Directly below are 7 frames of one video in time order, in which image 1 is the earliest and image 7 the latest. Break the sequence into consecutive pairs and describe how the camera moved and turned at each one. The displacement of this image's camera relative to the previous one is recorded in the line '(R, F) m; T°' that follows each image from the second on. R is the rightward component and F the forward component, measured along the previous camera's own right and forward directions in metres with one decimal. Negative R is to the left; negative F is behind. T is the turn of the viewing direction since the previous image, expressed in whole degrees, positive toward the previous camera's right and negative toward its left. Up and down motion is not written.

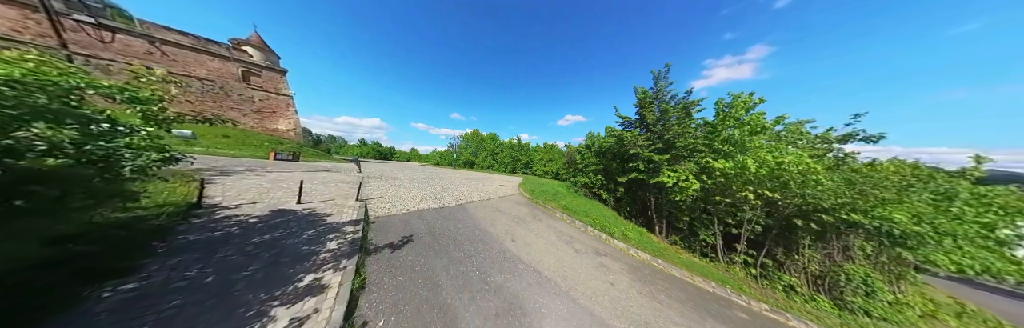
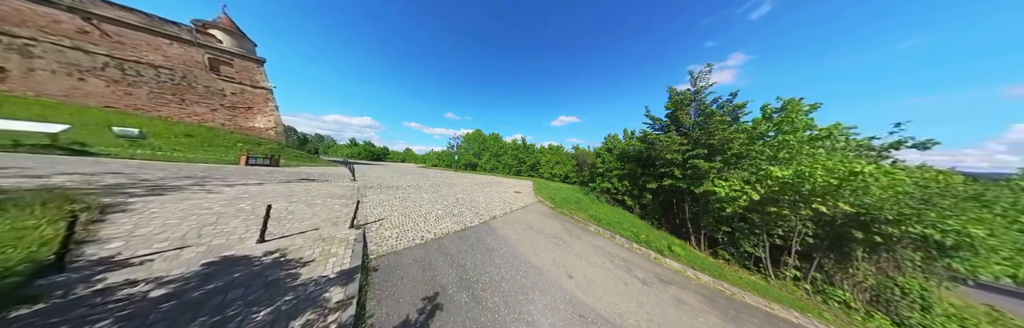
(-1.7, +1.5) m; +2°
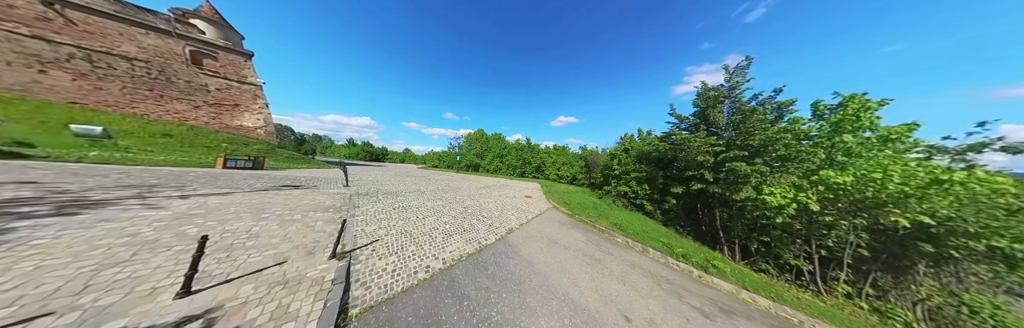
(-0.8, +1.0) m; 0°
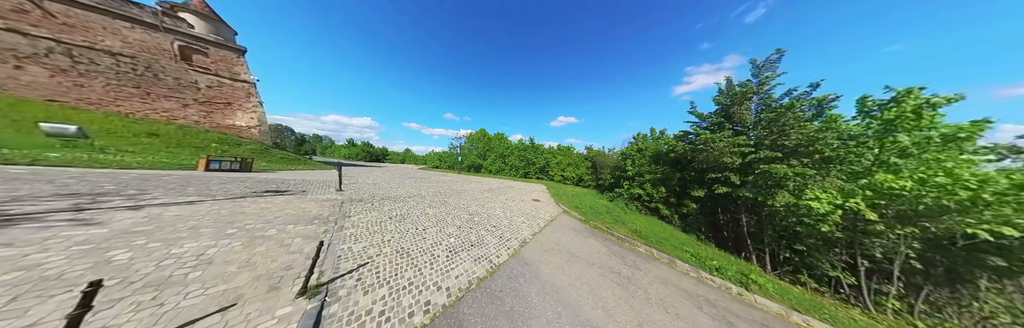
(-0.5, +0.7) m; 0°
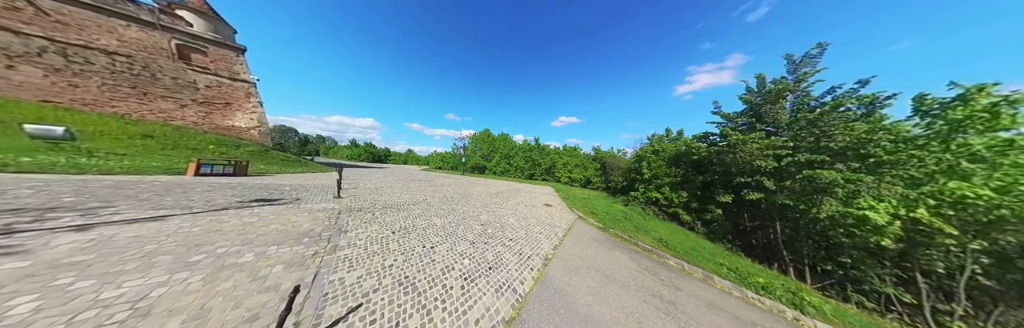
(-0.6, +0.7) m; -1°
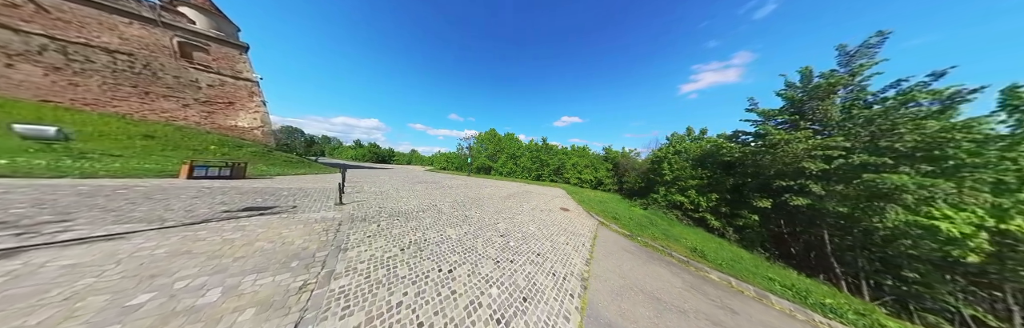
(-0.7, +0.7) m; -1°
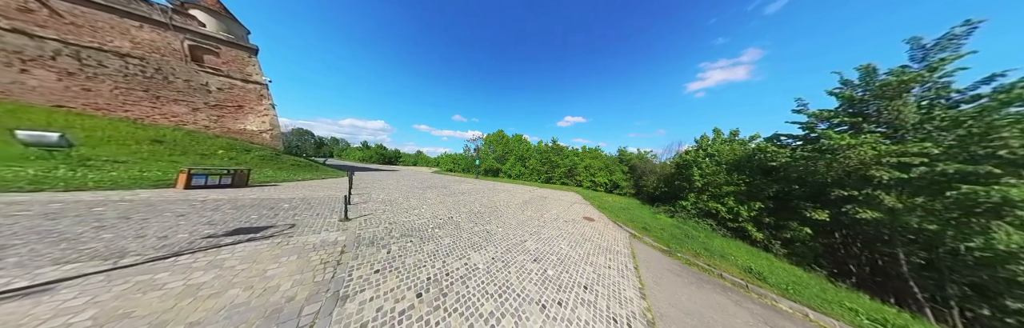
(-0.9, +0.8) m; -1°
